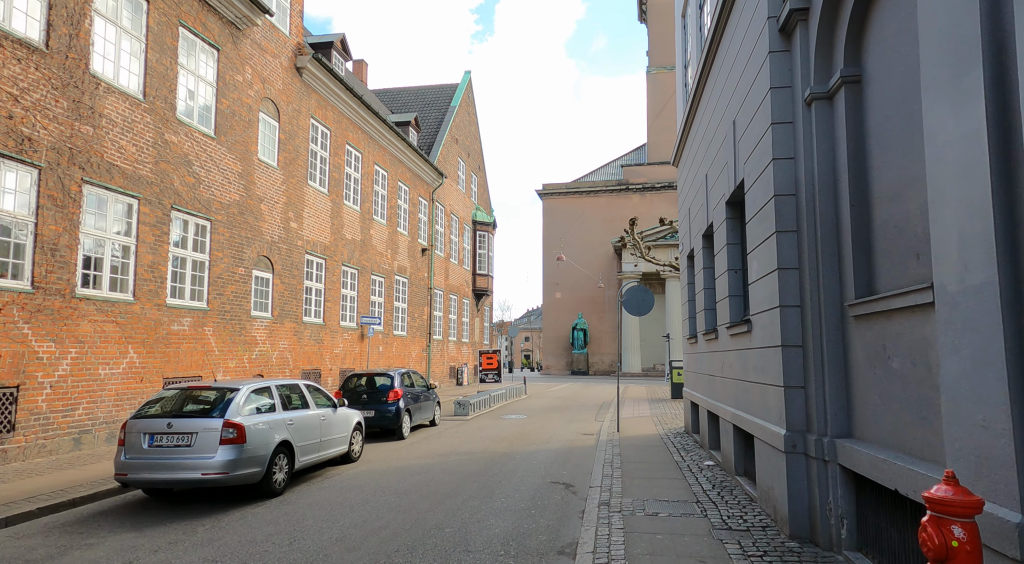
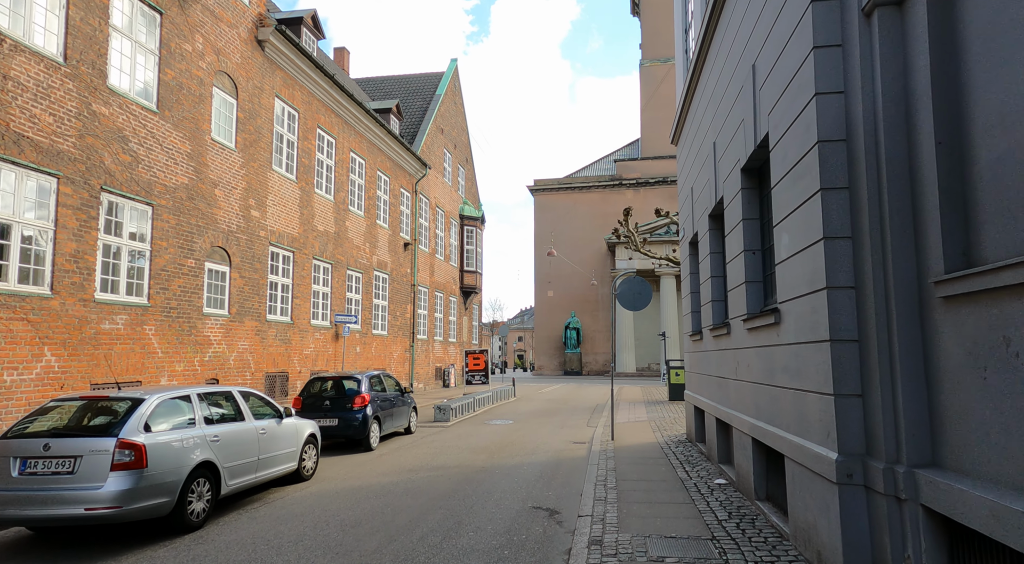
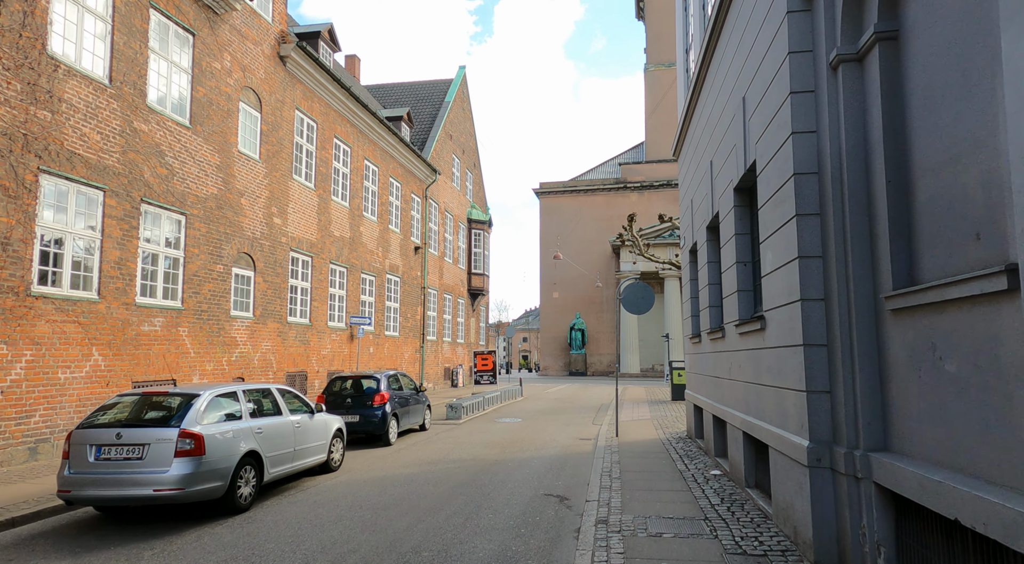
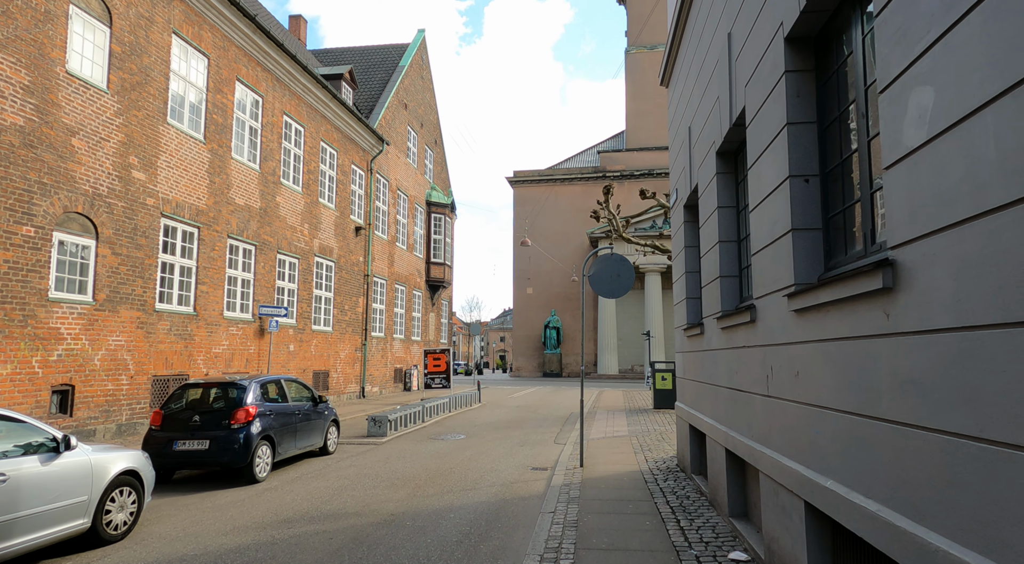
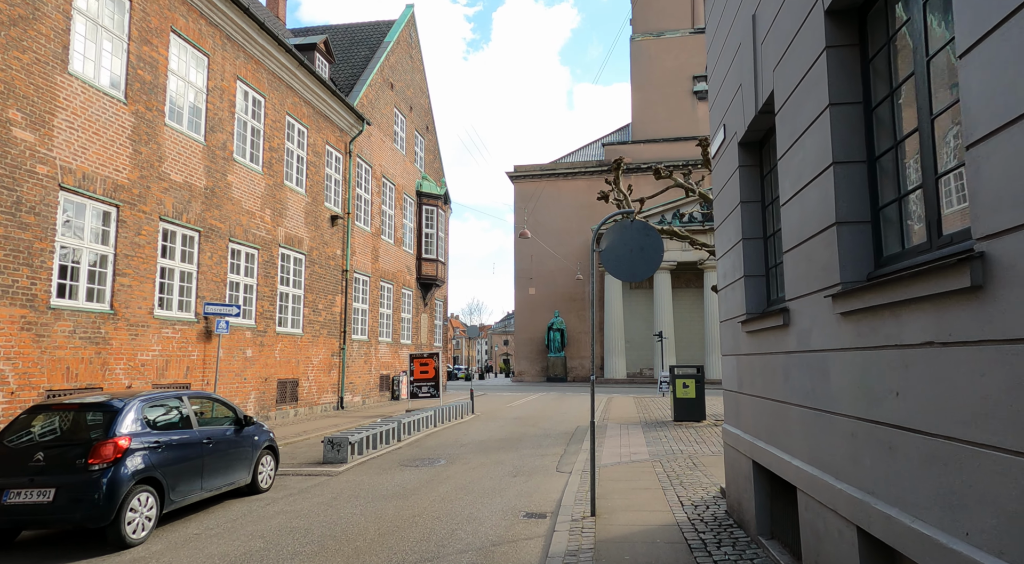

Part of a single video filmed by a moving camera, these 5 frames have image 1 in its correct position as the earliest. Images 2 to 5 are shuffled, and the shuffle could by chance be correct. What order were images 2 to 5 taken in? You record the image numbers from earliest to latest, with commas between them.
3, 2, 4, 5
